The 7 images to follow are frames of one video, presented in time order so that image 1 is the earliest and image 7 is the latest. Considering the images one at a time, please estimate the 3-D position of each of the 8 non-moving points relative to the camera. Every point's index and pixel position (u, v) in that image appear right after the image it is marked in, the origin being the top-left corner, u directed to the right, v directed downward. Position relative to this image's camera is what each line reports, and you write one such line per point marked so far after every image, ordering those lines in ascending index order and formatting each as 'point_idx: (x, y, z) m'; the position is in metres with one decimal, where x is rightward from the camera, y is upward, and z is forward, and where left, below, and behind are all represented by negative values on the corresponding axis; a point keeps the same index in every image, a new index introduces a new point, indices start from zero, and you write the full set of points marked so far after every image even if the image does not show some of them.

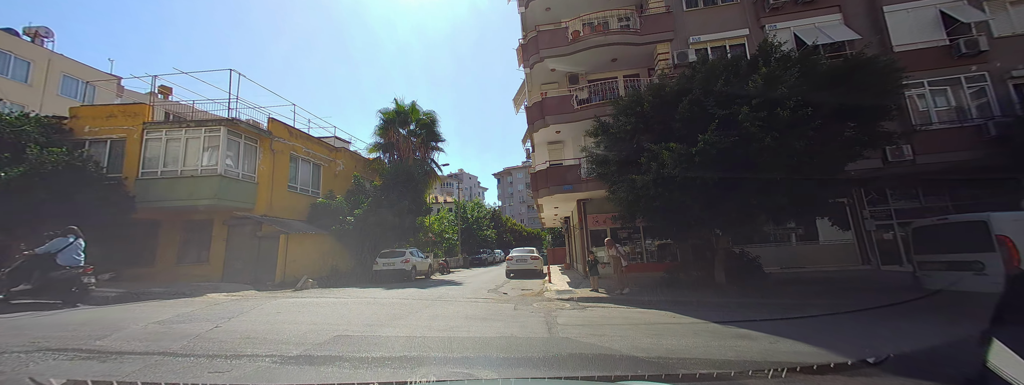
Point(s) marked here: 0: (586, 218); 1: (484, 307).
0: (+3.5, -1.2, +15.3) m
1: (-0.7, -2.7, +7.5) m
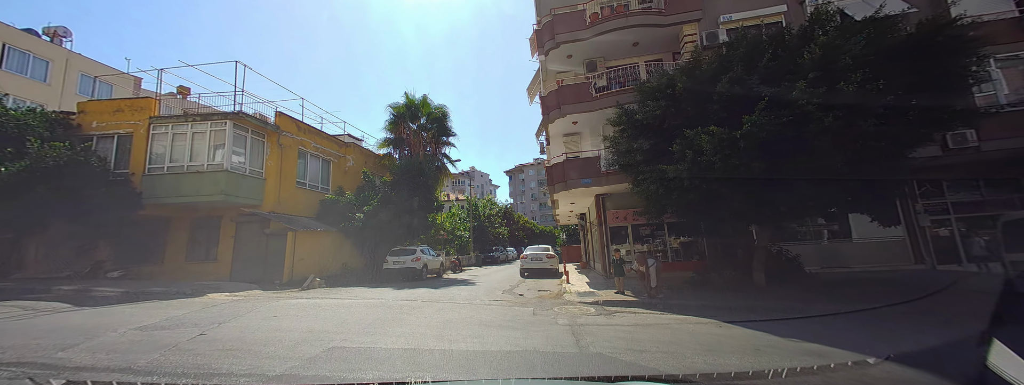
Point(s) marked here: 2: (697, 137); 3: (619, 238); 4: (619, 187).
0: (+4.2, -1.0, +14.4) m
1: (-0.3, -2.5, +6.8) m
2: (+4.3, +1.3, +7.4) m
3: (+4.8, -2.1, +14.4) m
4: (+4.6, +0.2, +13.3) m
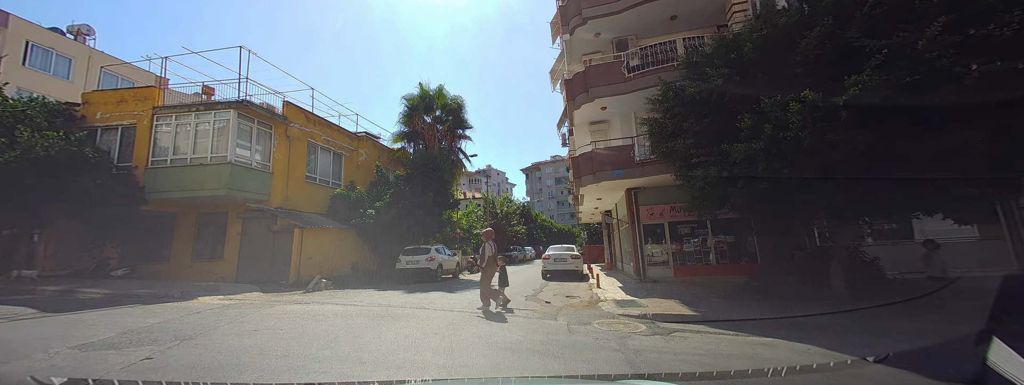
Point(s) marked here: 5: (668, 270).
0: (+5.1, -0.7, +12.9) m
1: (+0.2, -2.3, +5.5) m
2: (+4.8, +1.5, +5.9) m
3: (+5.7, -1.8, +12.9) m
4: (+5.4, +0.5, +11.7) m
5: (+6.2, -3.0, +12.6) m
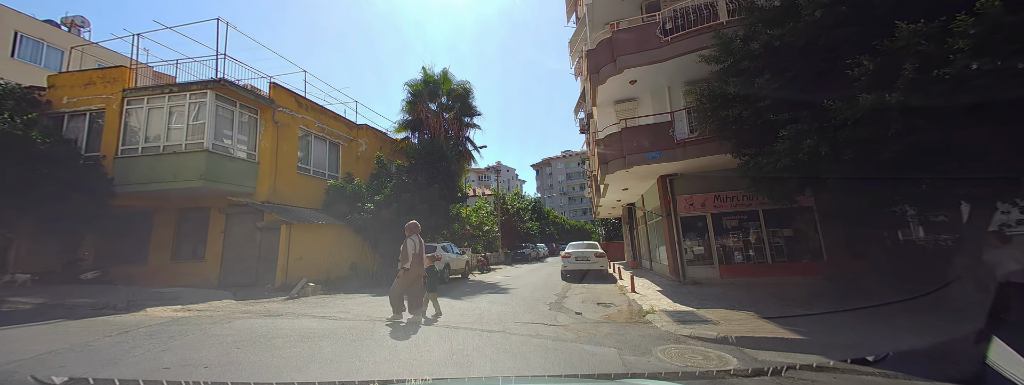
0: (+5.6, -0.2, +11.1) m
1: (+0.5, -2.0, +3.8) m
2: (+5.1, +1.9, +4.0) m
3: (+6.3, -1.4, +11.0) m
4: (+5.9, +0.9, +9.9) m
5: (+6.7, -2.6, +10.8) m
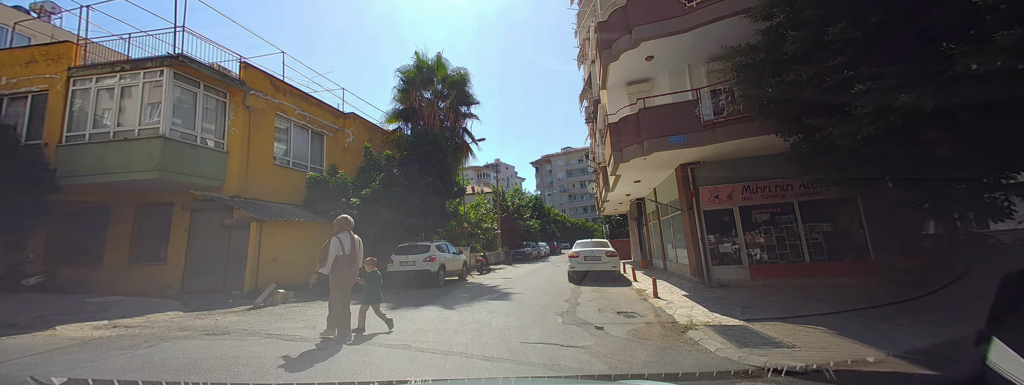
0: (+5.6, 0.0, +9.8) m
1: (+0.6, -1.8, +2.6) m
2: (+5.1, +2.1, +2.7) m
3: (+6.3, -1.1, +9.8) m
4: (+5.9, +1.2, +8.6) m
5: (+6.8, -2.3, +9.5) m
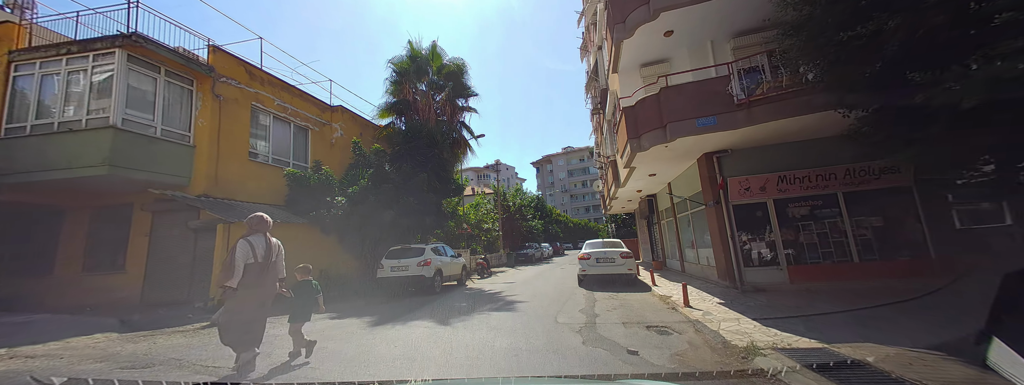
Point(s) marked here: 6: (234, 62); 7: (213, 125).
0: (+5.7, +0.3, +8.6) m
1: (+0.7, -1.6, +1.4) m
2: (+5.2, +2.4, +1.6) m
3: (+6.4, -0.9, +8.6) m
4: (+6.0, +1.4, +7.5) m
5: (+6.9, -2.0, +8.3) m
6: (-8.8, +4.1, +10.1) m
7: (-8.8, +1.9, +9.4) m
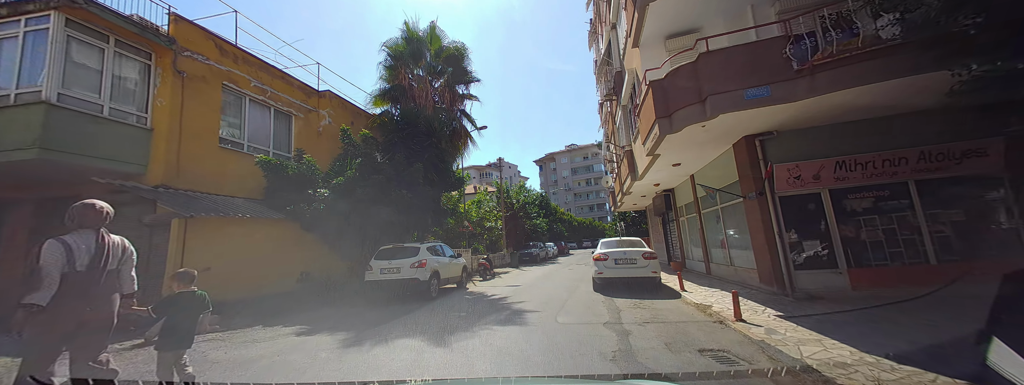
0: (+5.9, +0.5, +7.3) m
1: (+0.8, -1.4, +0.1) m
2: (+5.3, +2.6, +0.3) m
3: (+6.6, -0.6, +7.3) m
4: (+6.1, +1.7, +6.1) m
5: (+7.1, -1.8, +7.0) m
6: (-8.6, +4.3, +8.9) m
7: (-8.6, +2.2, +8.2) m
